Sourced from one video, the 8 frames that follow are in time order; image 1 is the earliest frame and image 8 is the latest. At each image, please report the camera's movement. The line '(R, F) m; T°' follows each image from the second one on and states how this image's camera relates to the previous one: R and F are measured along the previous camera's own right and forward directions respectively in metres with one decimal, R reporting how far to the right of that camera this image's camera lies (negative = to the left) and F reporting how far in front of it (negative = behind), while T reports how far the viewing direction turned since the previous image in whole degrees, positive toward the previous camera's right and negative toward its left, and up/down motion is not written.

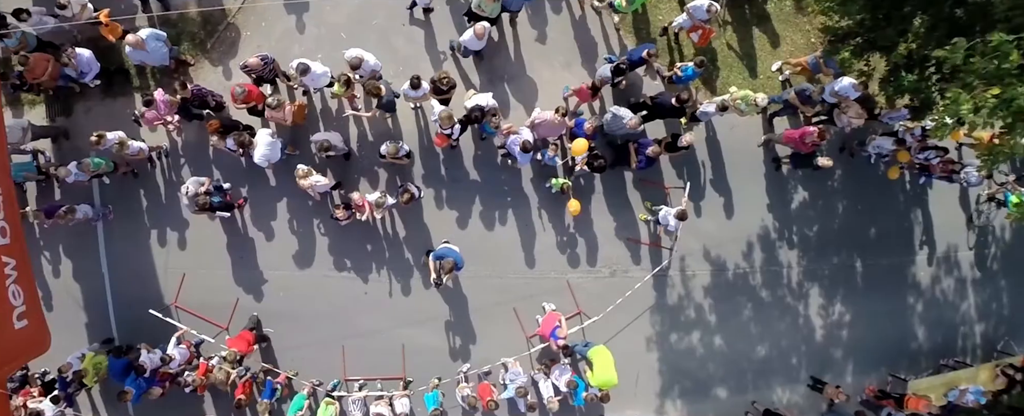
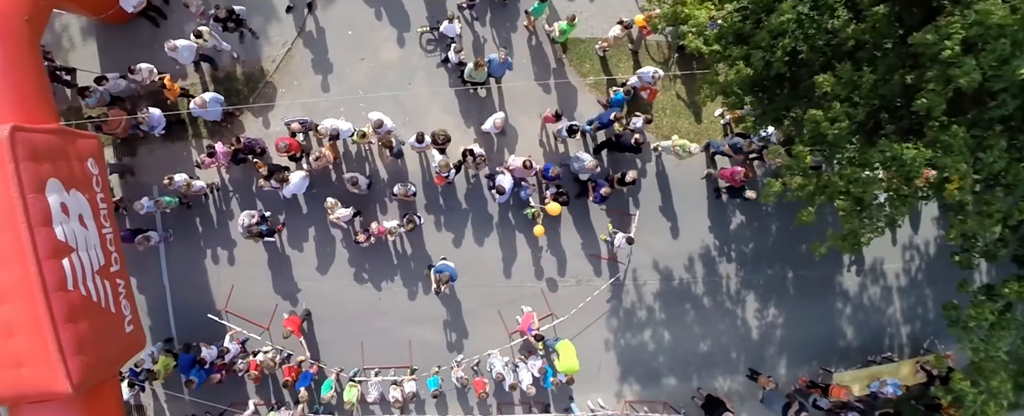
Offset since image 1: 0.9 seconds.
(+0.4, -2.7) m; 0°
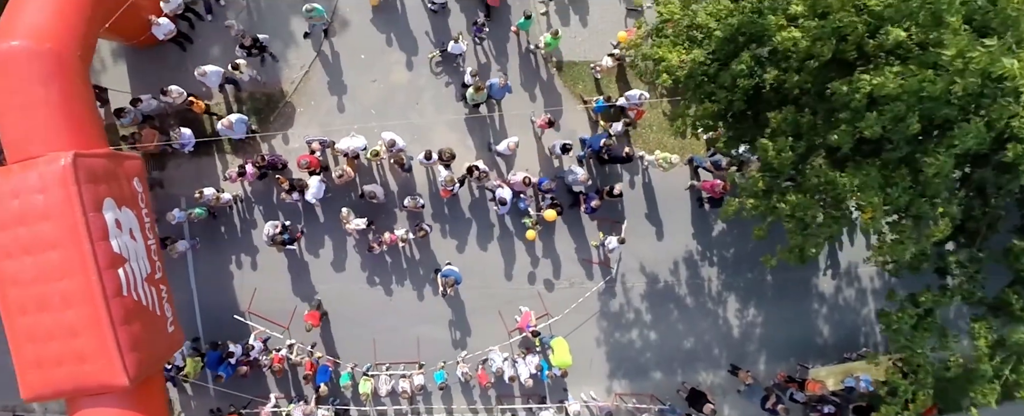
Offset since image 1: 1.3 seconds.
(0.0, -1.3) m; 0°
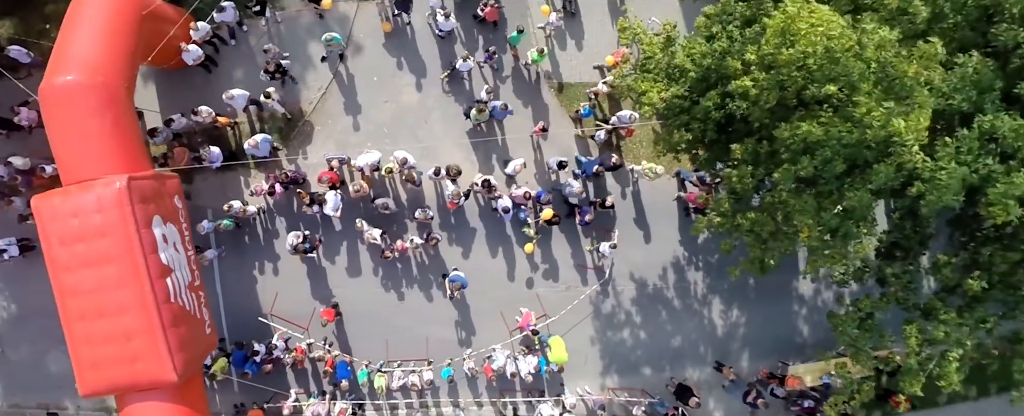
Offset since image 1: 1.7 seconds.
(0.0, -1.4) m; 0°
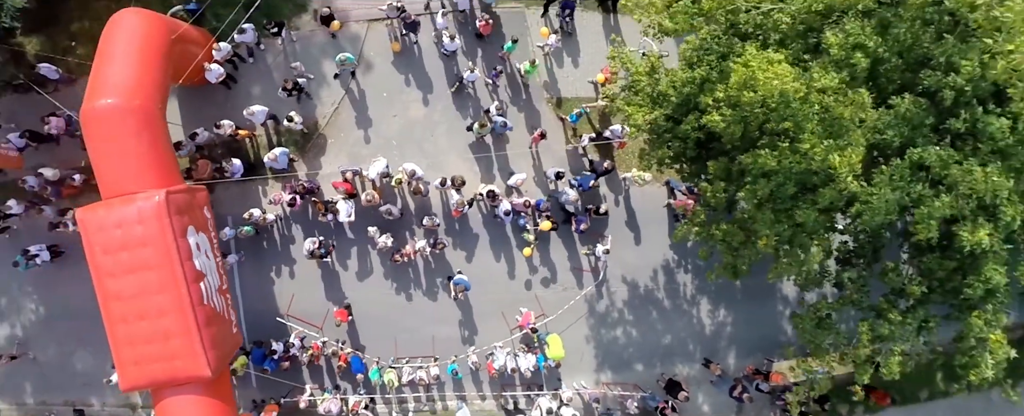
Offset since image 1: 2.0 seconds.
(0.0, -1.2) m; 0°
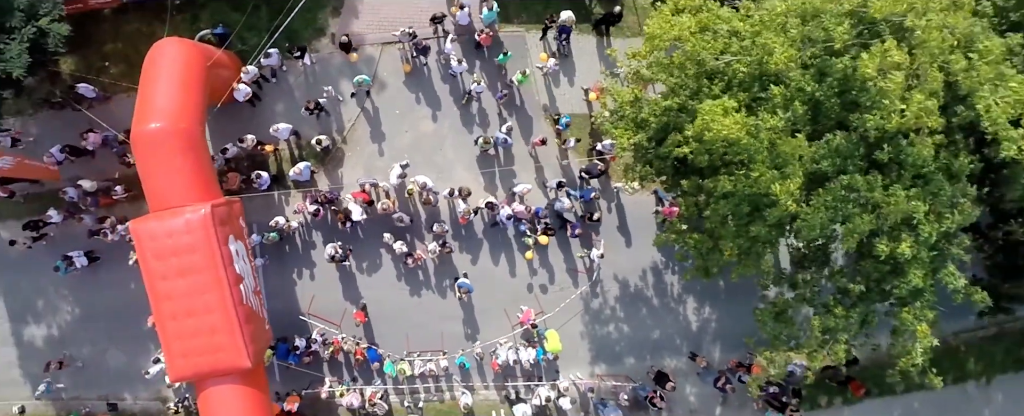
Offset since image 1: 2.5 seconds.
(-0.1, -1.7) m; 0°
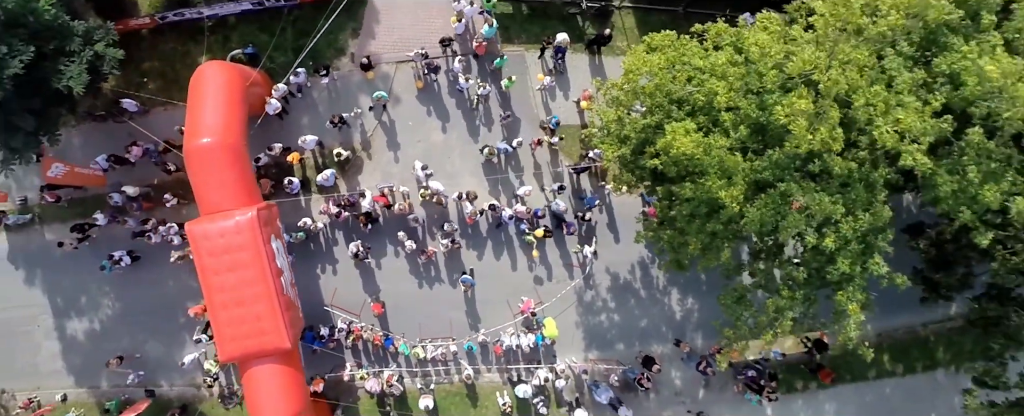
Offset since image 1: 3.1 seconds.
(-0.1, -2.3) m; 0°
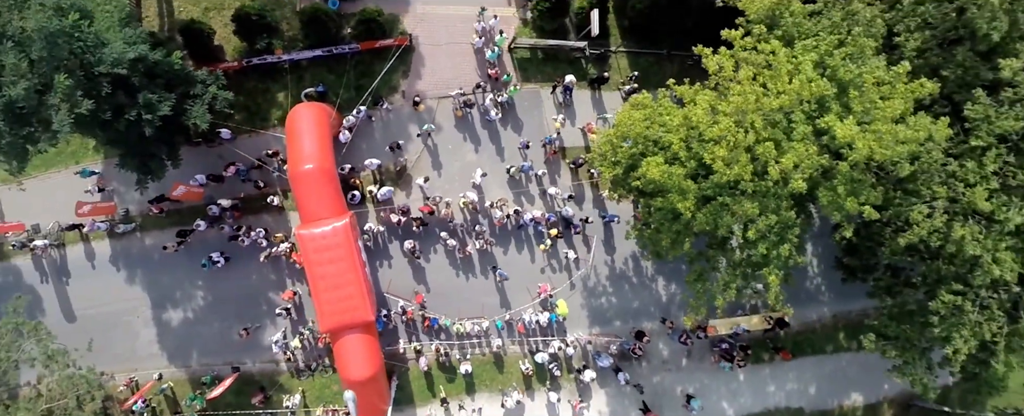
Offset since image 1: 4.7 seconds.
(-0.7, -6.0) m; 0°
